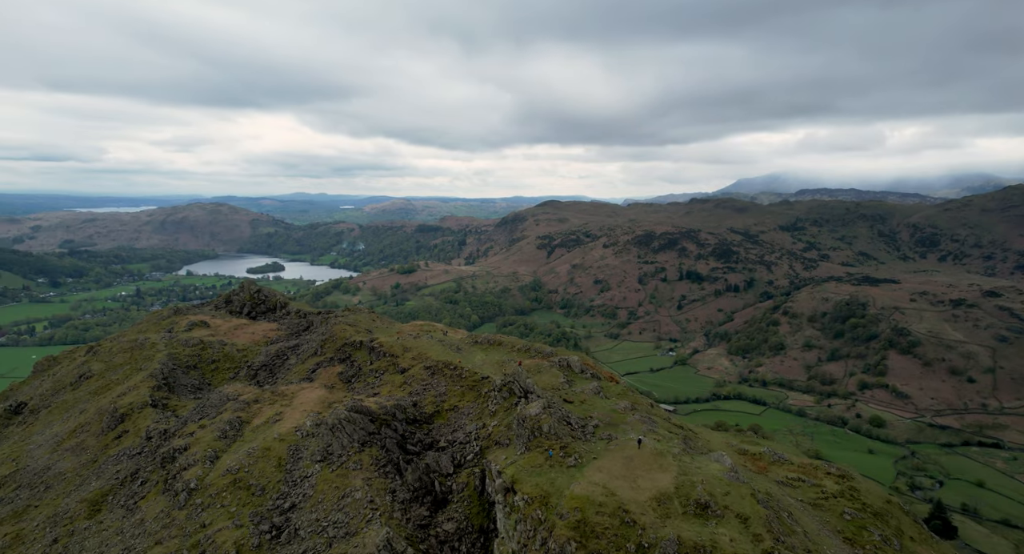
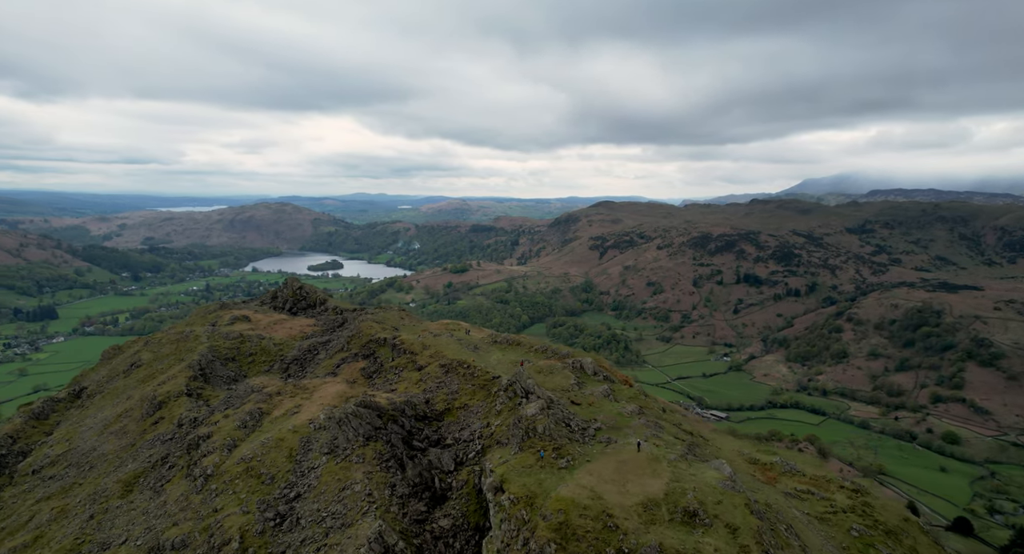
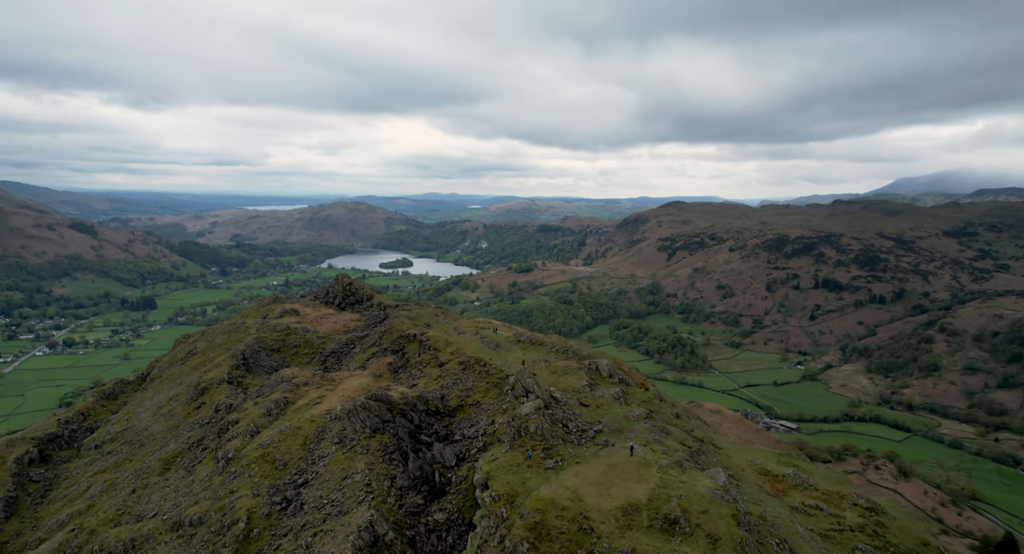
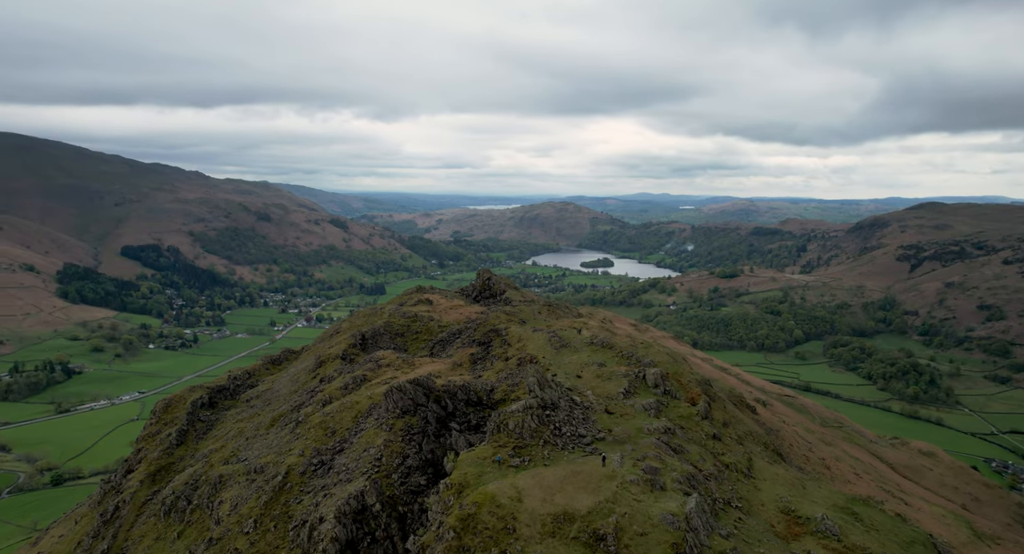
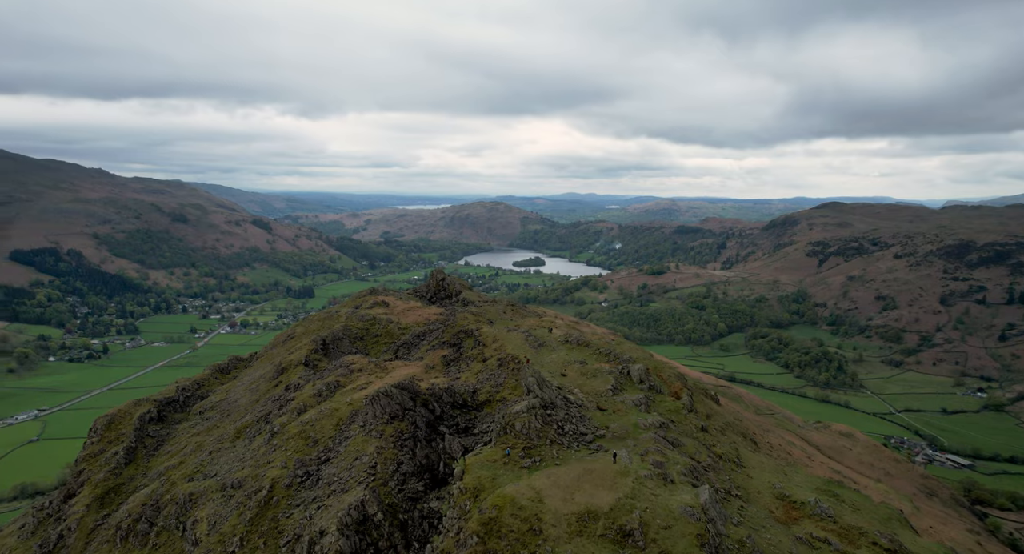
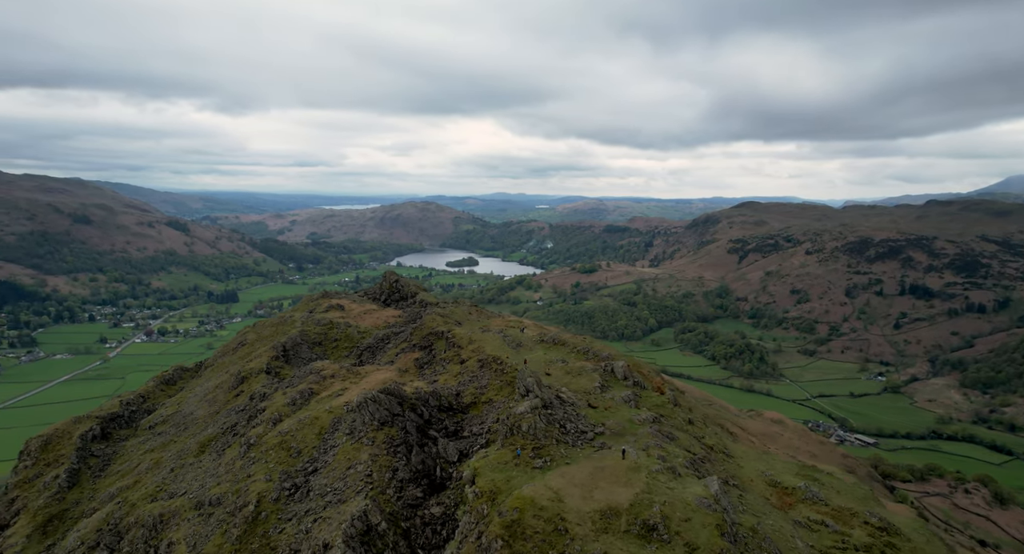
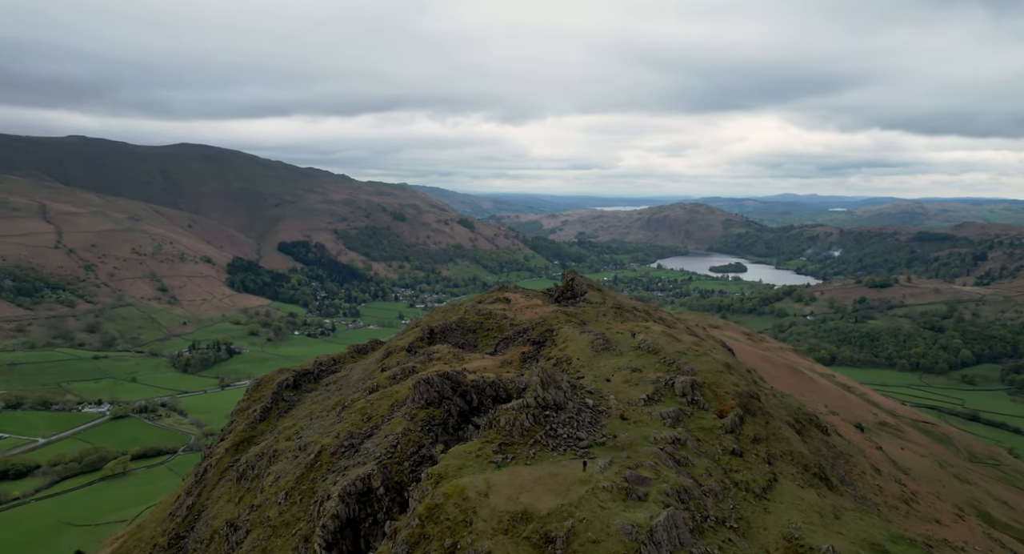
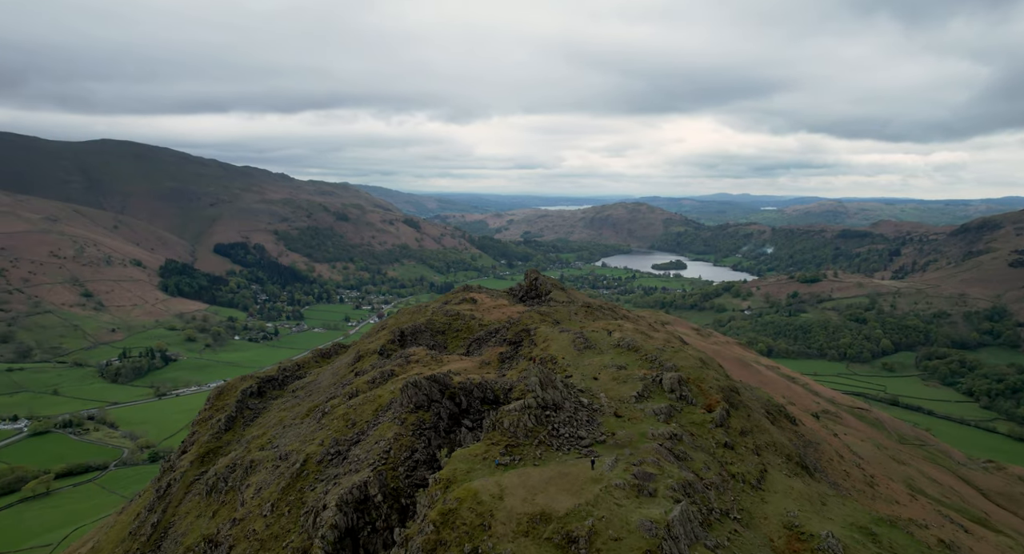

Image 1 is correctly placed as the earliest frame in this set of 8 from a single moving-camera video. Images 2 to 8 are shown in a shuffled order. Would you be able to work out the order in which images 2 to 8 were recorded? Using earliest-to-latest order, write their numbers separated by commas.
2, 3, 6, 5, 4, 8, 7
